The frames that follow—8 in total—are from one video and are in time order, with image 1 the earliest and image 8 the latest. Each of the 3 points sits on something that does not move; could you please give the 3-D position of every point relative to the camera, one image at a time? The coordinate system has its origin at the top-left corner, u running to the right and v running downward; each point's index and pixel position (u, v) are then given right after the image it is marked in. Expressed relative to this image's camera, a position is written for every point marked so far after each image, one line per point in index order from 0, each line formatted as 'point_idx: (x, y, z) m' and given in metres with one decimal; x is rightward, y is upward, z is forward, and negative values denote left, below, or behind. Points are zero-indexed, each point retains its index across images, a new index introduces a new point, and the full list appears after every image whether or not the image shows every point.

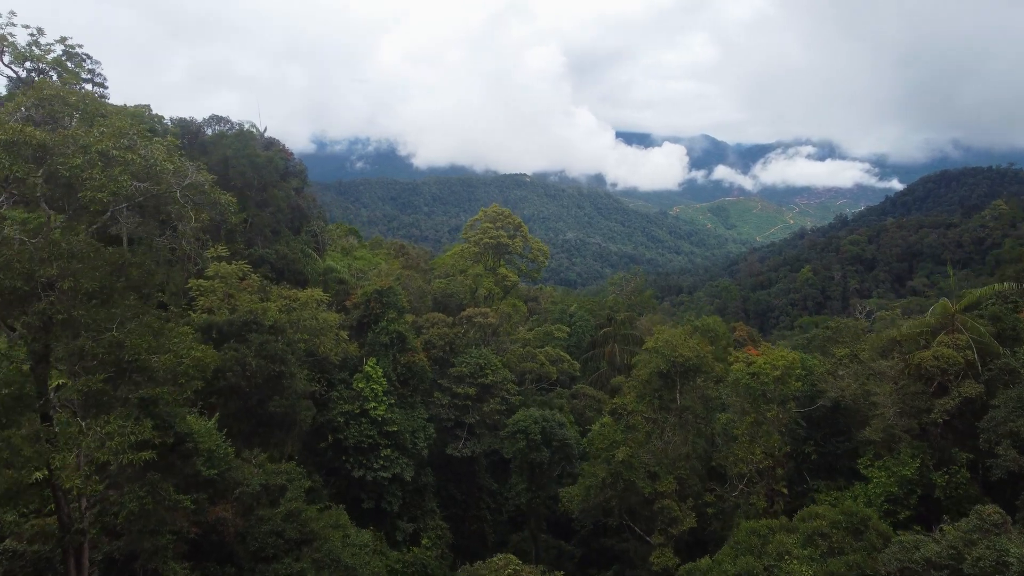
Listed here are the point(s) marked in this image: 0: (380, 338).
0: (-3.1, -1.2, +19.1) m
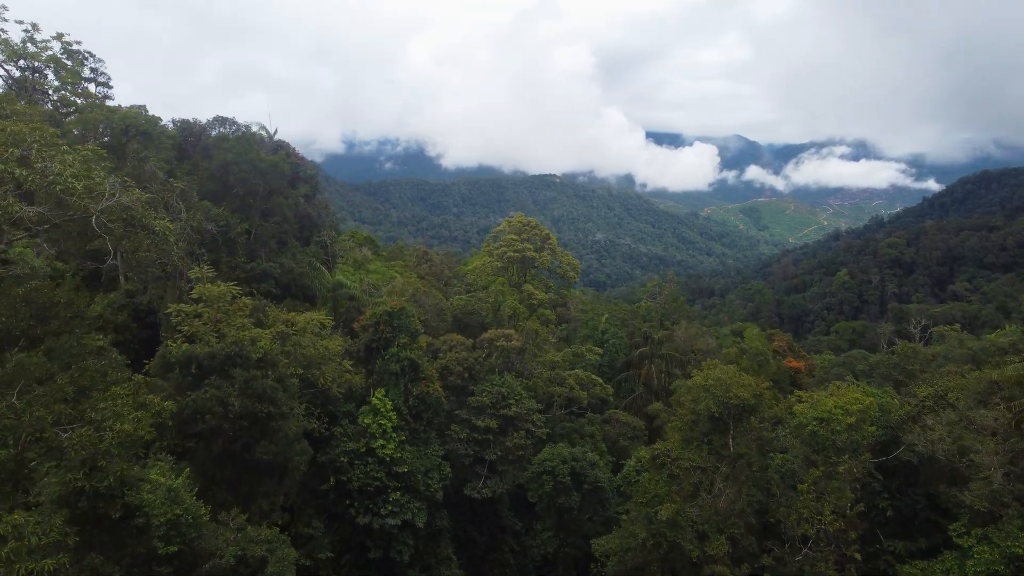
0: (-2.6, -1.6, +17.0) m
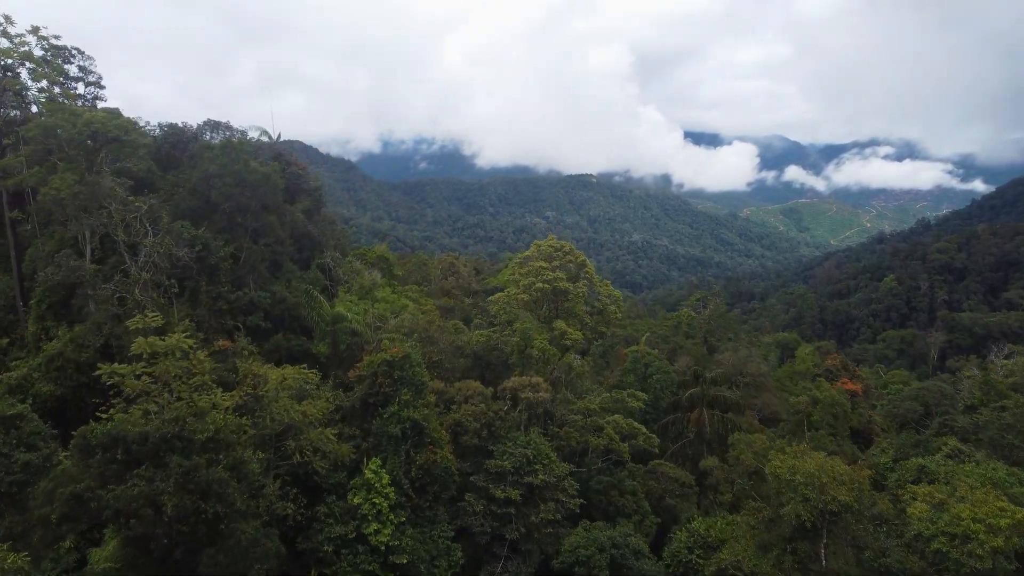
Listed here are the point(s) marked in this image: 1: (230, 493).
0: (-2.1, -2.4, +13.9) m
1: (-3.6, -2.6, +10.1) m
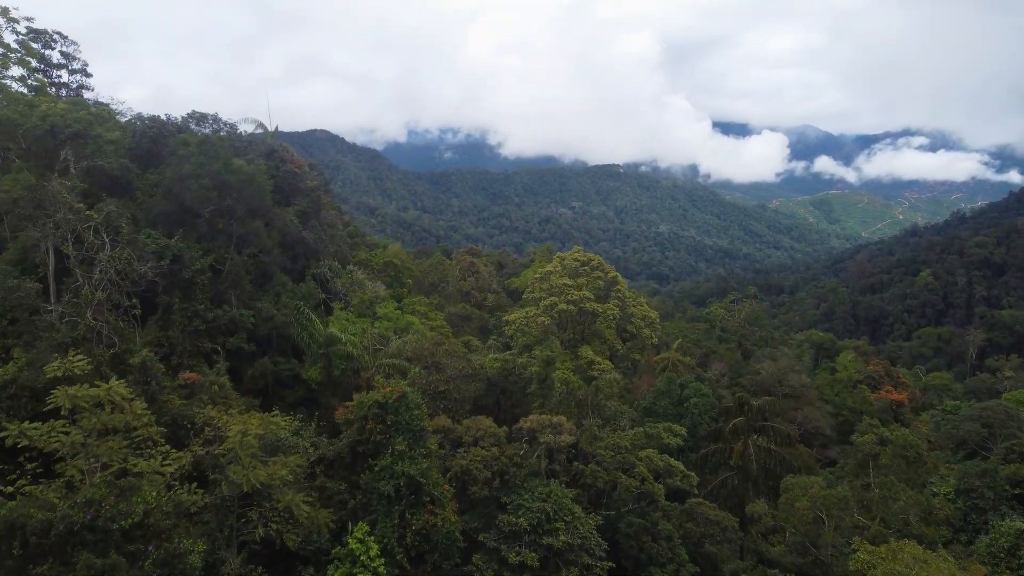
0: (-1.9, -2.8, +11.5) m
1: (-3.4, -3.0, +7.8) m
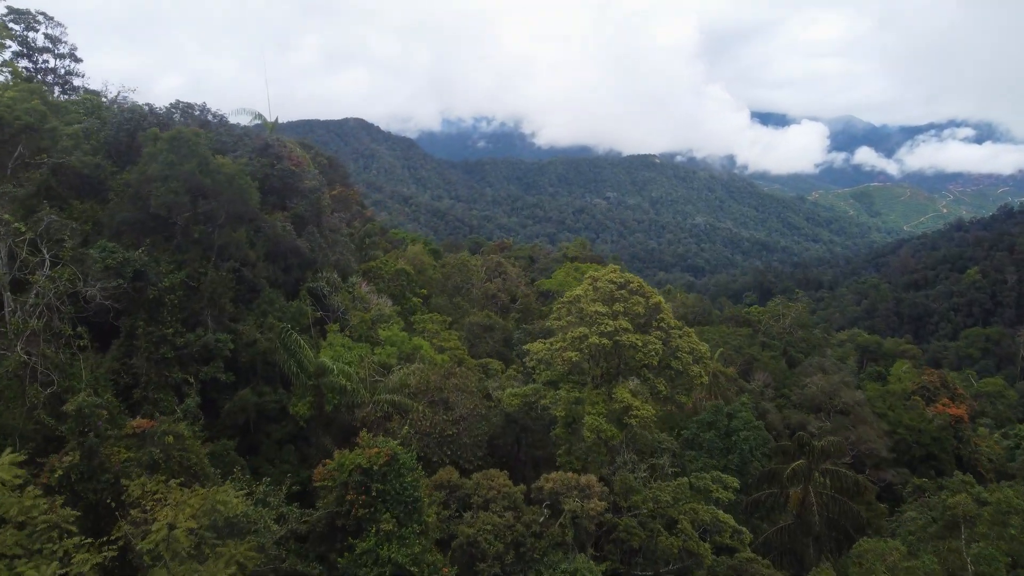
0: (-1.8, -3.3, +9.2) m
1: (-3.4, -3.5, +5.6) m
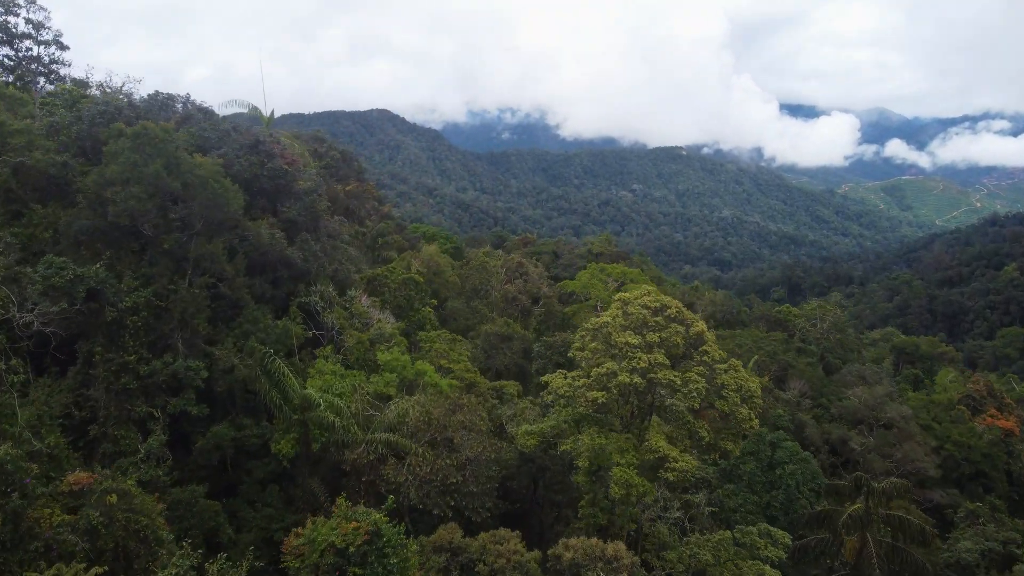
0: (-1.7, -3.6, +7.4) m
1: (-3.5, -3.9, +3.8) m
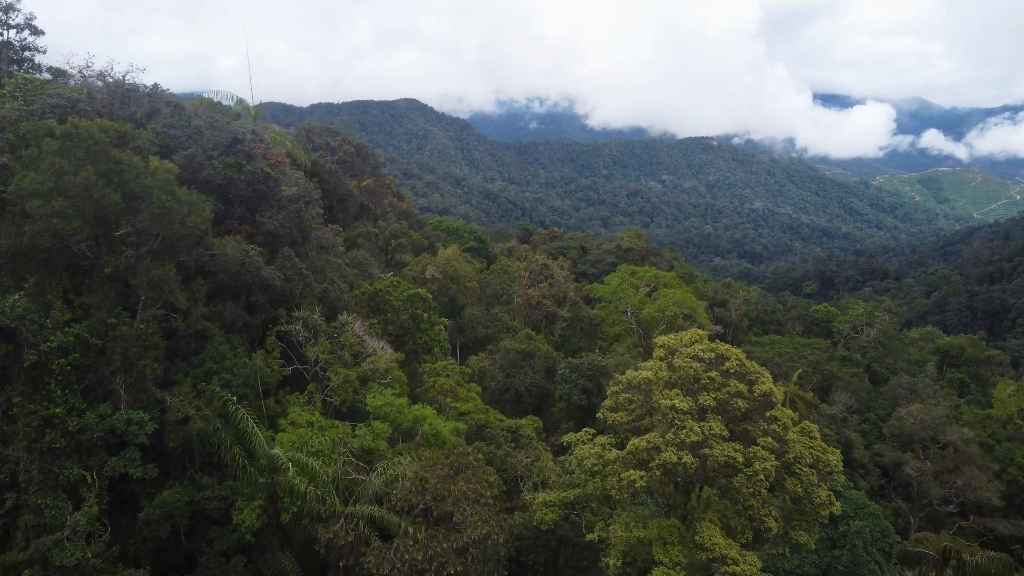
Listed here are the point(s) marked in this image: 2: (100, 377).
0: (-1.7, -4.1, +5.2) m
1: (-3.6, -4.4, +1.7) m
2: (-4.9, -1.1, +9.5) m
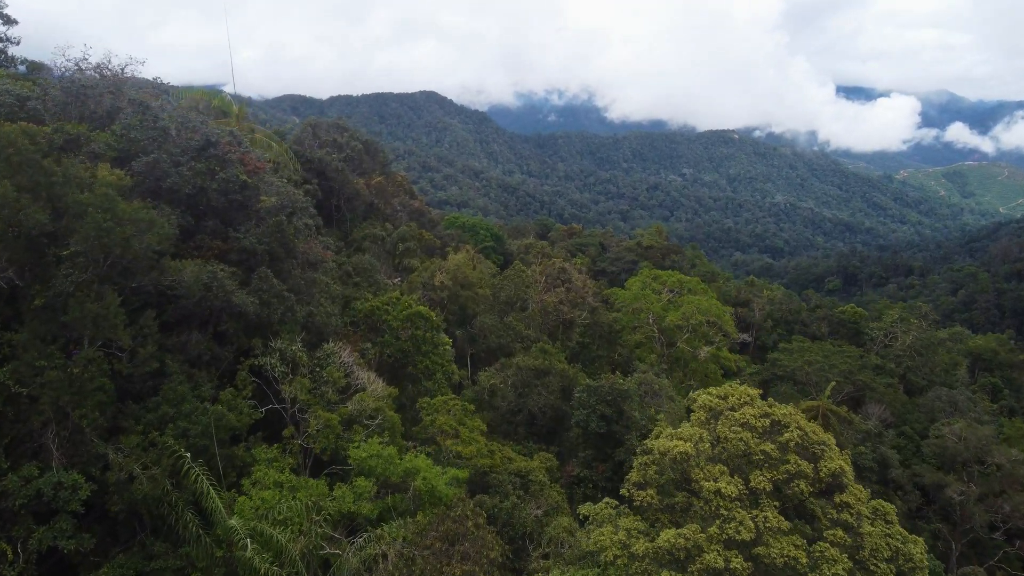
0: (-1.7, -4.5, +3.6) m
1: (-3.7, -4.8, +0.2) m
2: (-4.8, -1.4, +8.0) m
